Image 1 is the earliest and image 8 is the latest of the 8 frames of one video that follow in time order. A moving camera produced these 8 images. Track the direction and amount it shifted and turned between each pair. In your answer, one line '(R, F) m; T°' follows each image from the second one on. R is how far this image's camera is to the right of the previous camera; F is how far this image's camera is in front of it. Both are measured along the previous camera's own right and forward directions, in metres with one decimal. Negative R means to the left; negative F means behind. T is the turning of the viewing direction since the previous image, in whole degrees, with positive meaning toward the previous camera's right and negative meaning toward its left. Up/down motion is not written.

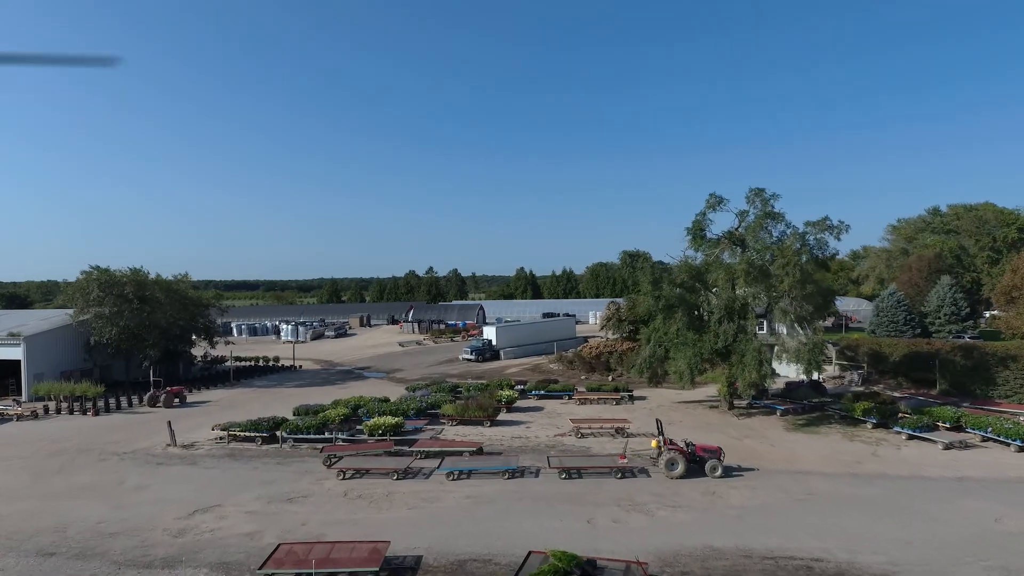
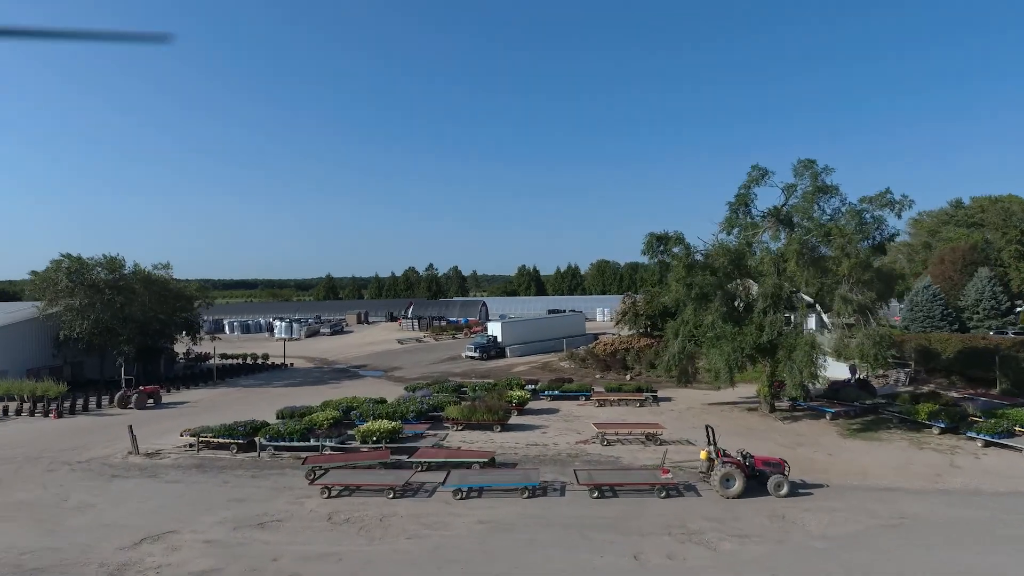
(-0.5, +2.7) m; 0°
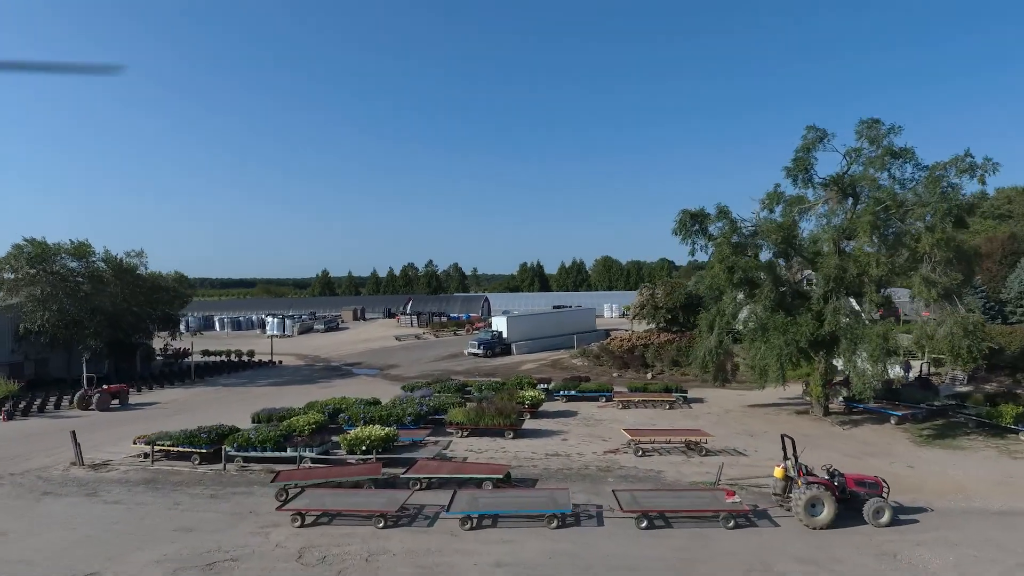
(-0.4, +2.8) m; 0°
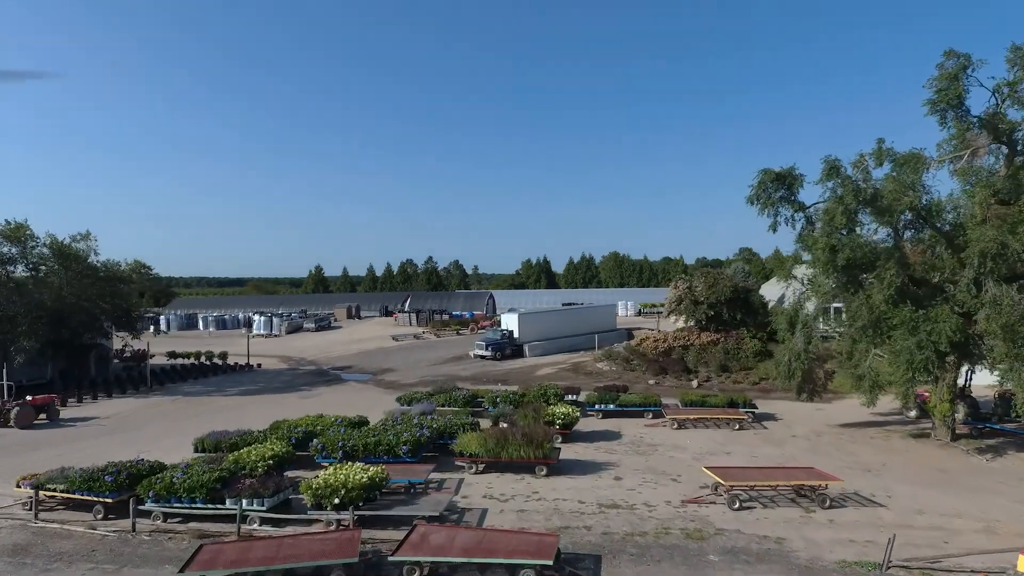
(-0.7, +4.2) m; 0°
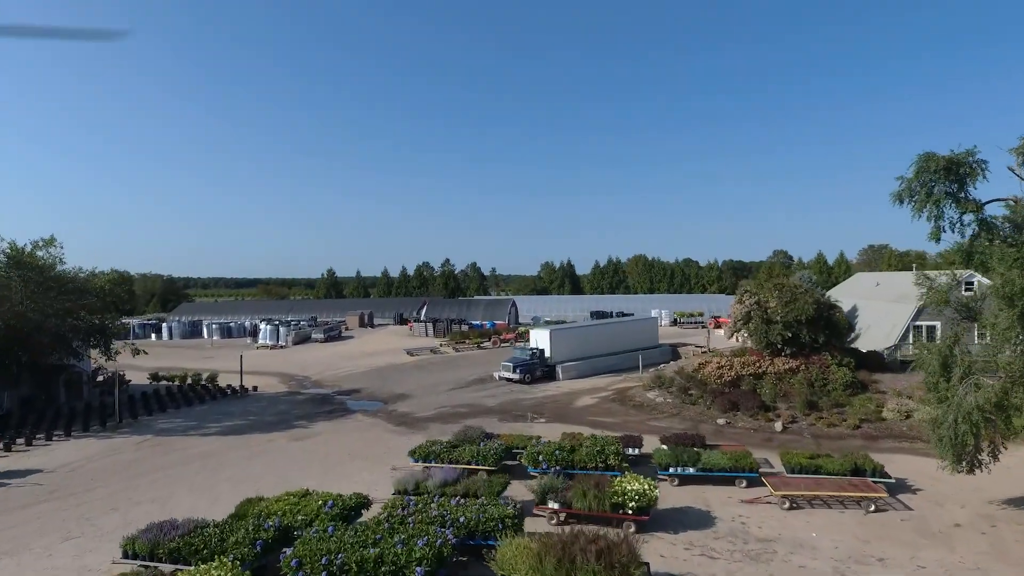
(-0.7, +3.9) m; -2°
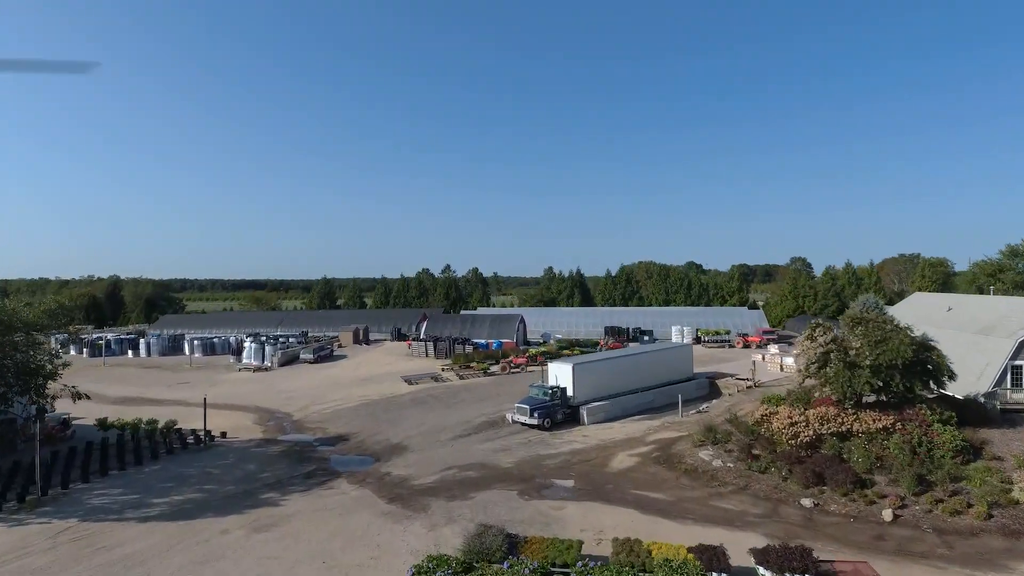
(-0.7, +4.0) m; 0°
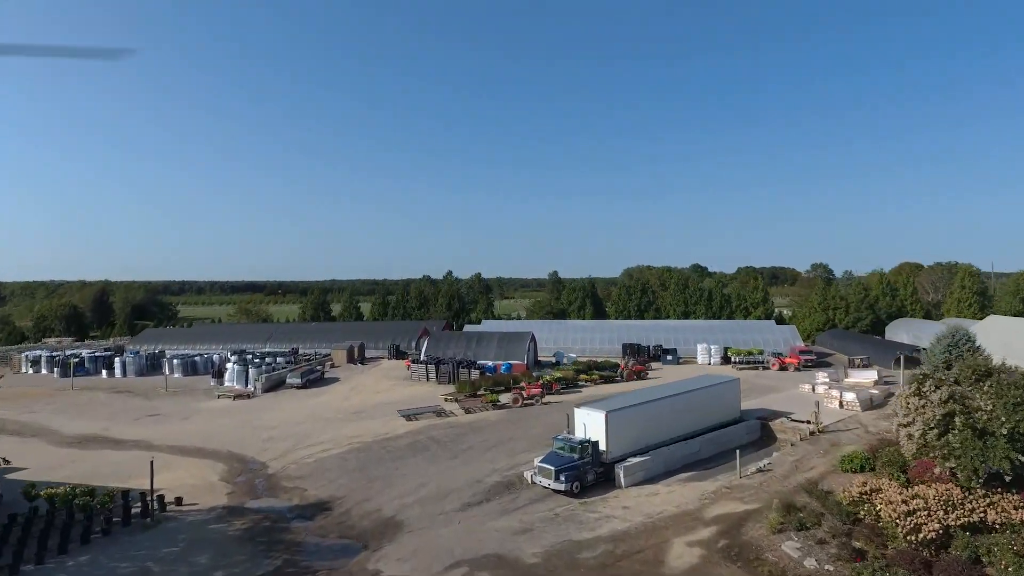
(-0.6, +4.0) m; 0°
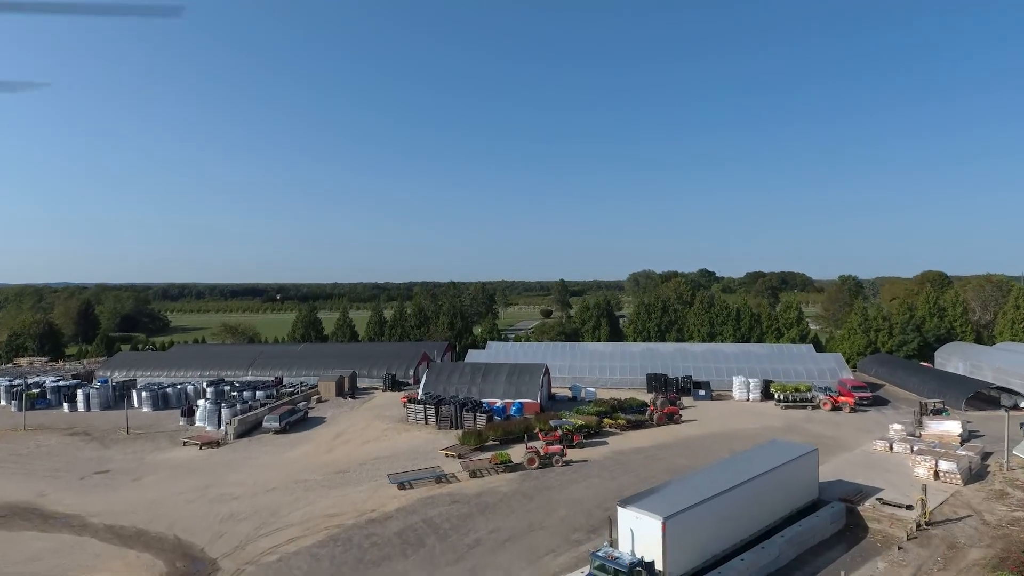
(-0.5, +4.8) m; 0°
